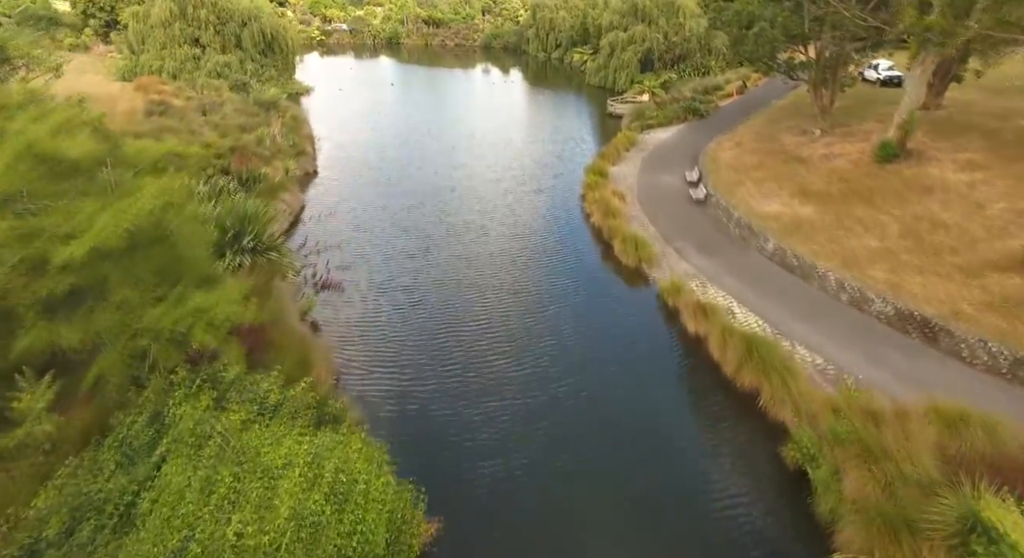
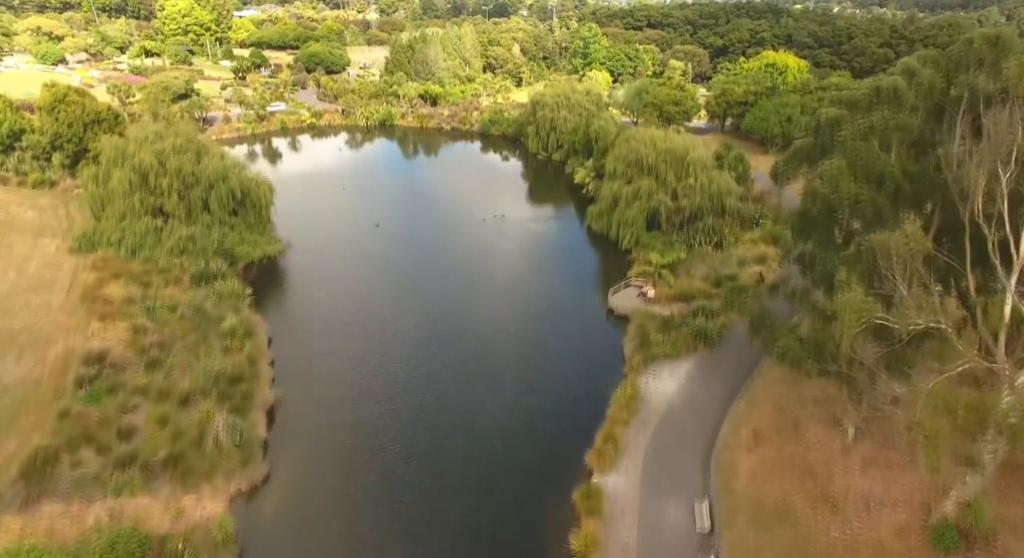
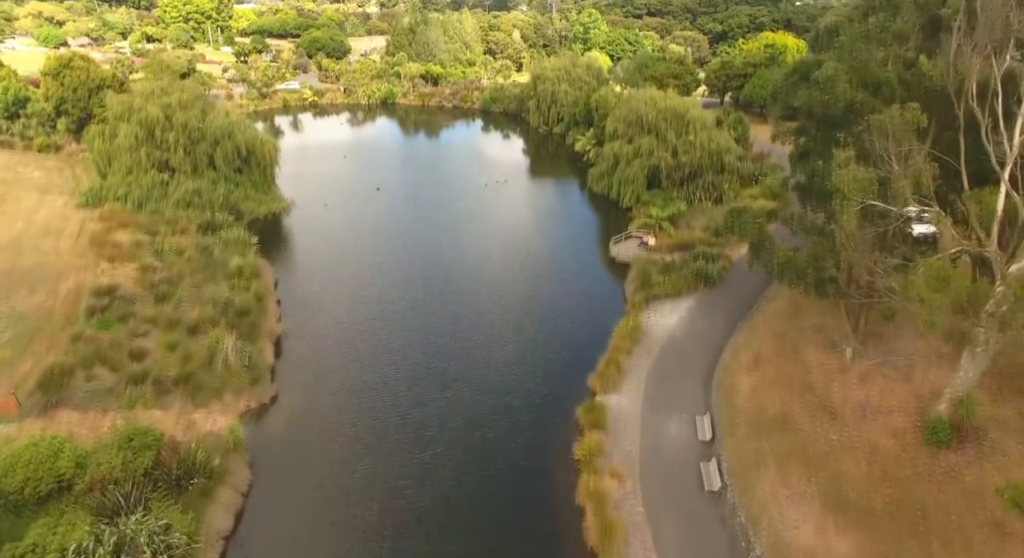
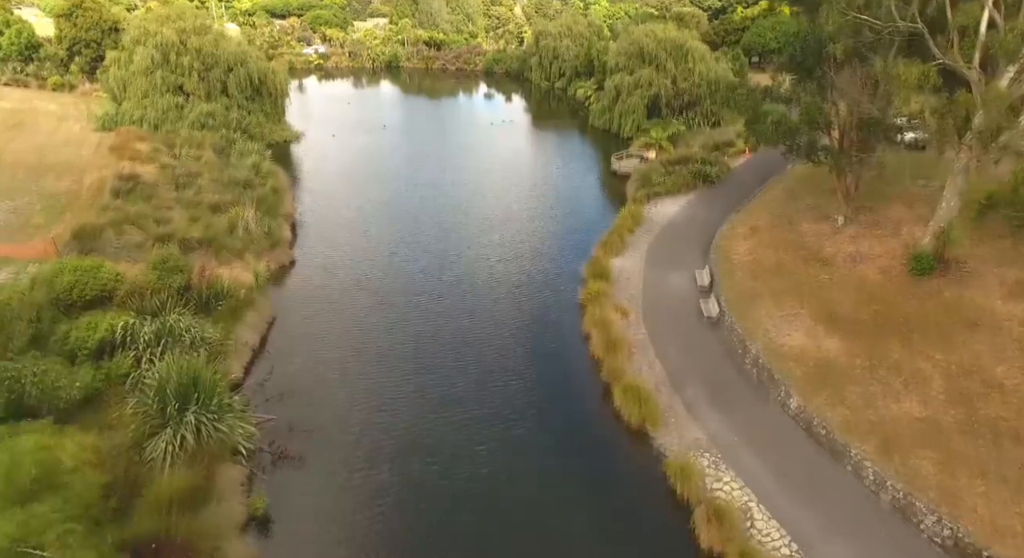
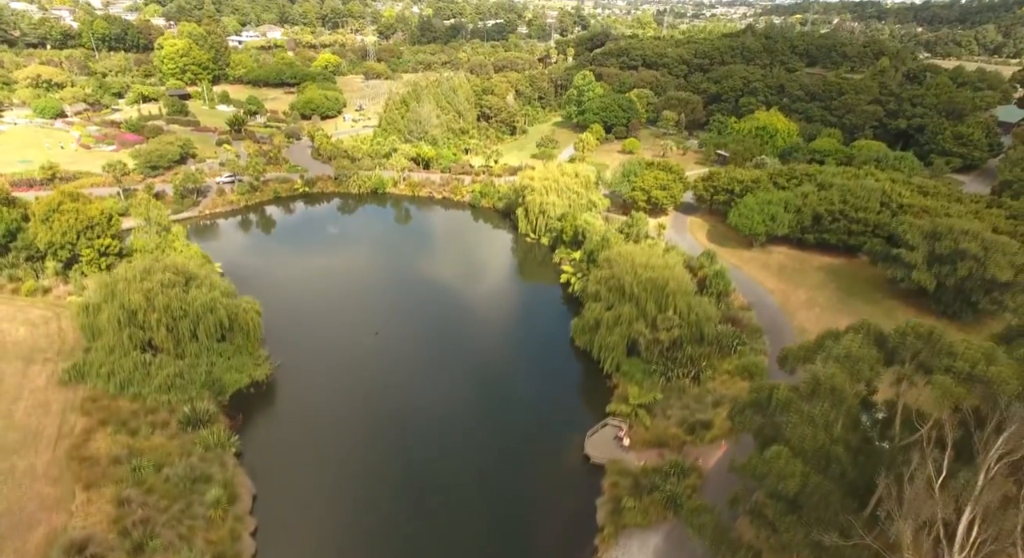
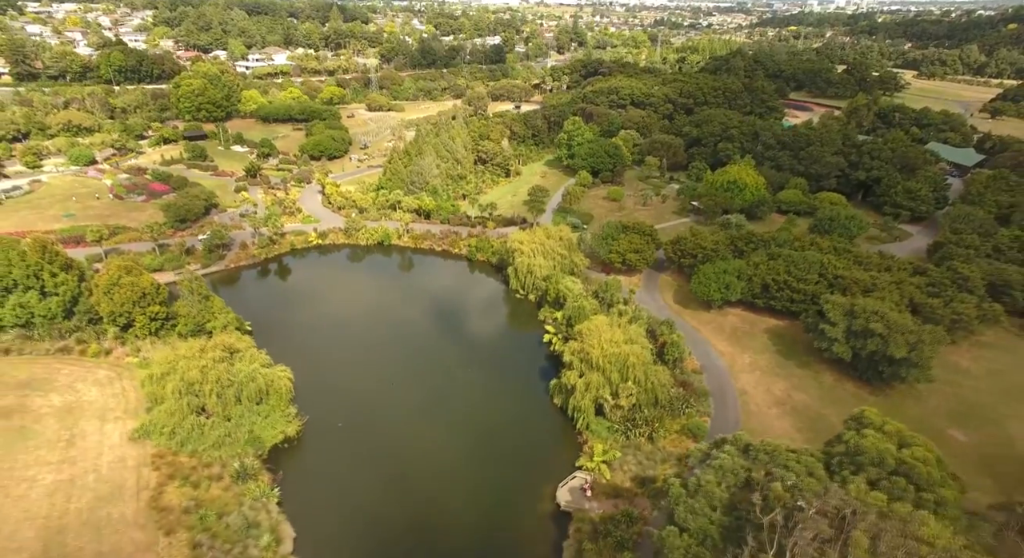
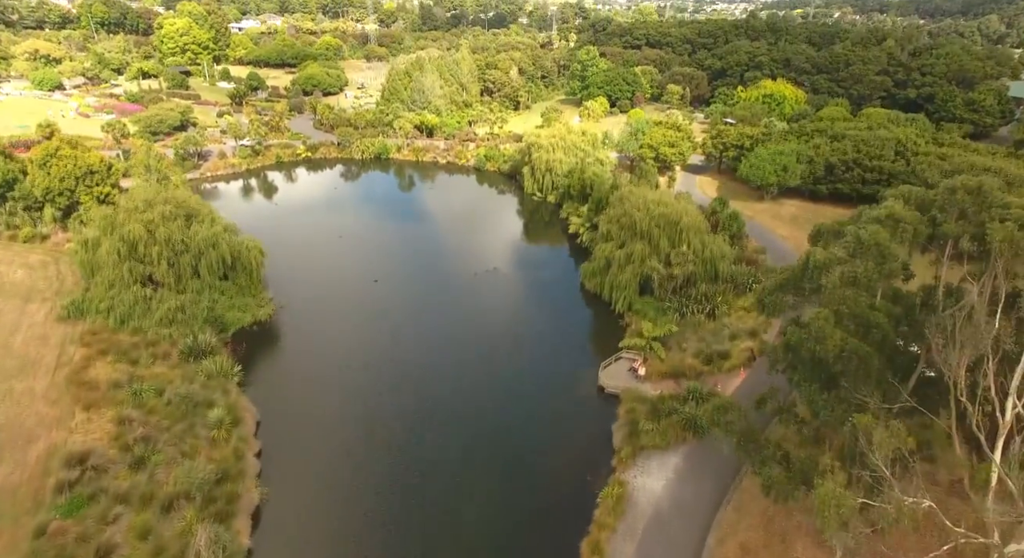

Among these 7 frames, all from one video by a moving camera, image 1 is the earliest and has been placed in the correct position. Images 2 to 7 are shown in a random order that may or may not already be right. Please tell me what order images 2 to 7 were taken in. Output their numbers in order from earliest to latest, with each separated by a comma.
4, 3, 2, 7, 5, 6
